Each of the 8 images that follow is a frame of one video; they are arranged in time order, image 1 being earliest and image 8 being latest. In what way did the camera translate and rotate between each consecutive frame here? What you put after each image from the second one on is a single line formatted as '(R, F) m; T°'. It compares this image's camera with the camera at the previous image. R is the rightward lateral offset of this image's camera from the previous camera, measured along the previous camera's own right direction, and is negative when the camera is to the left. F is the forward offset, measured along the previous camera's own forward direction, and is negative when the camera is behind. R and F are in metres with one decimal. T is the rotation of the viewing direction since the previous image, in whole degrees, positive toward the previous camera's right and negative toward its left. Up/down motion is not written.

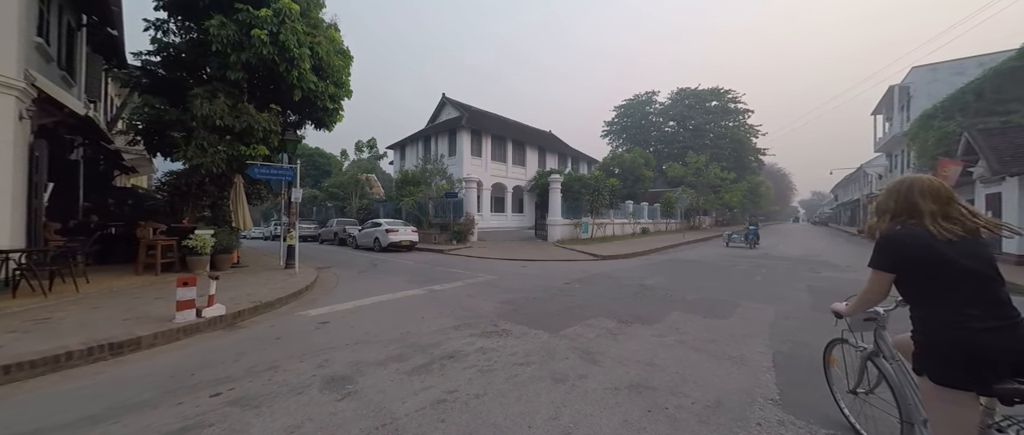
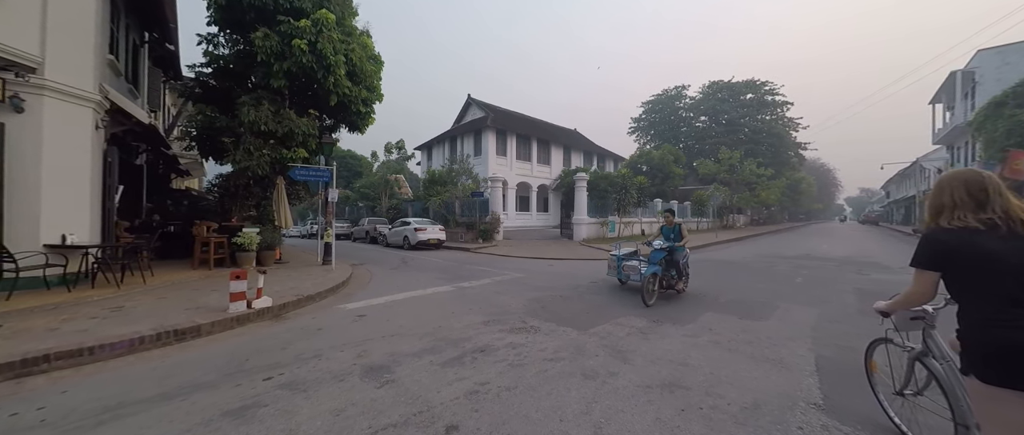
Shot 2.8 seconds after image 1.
(-0.1, -0.1) m; -4°
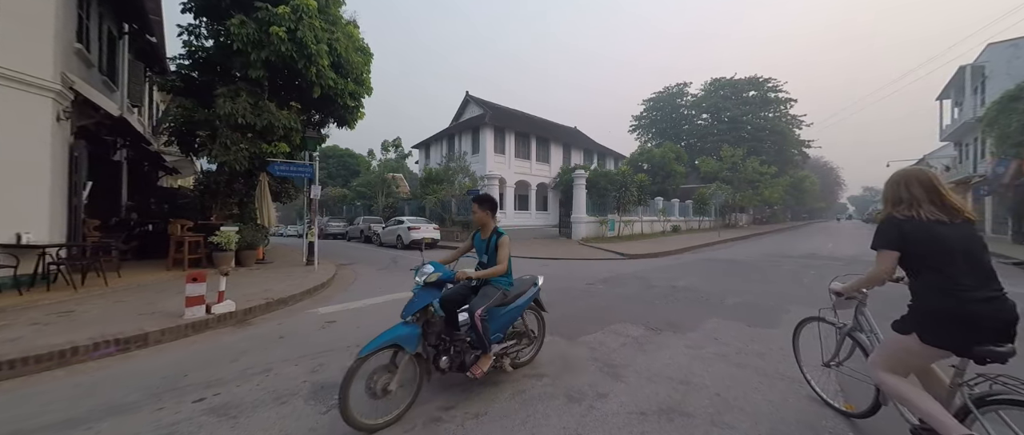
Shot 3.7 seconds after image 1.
(+0.3, +0.5) m; 0°
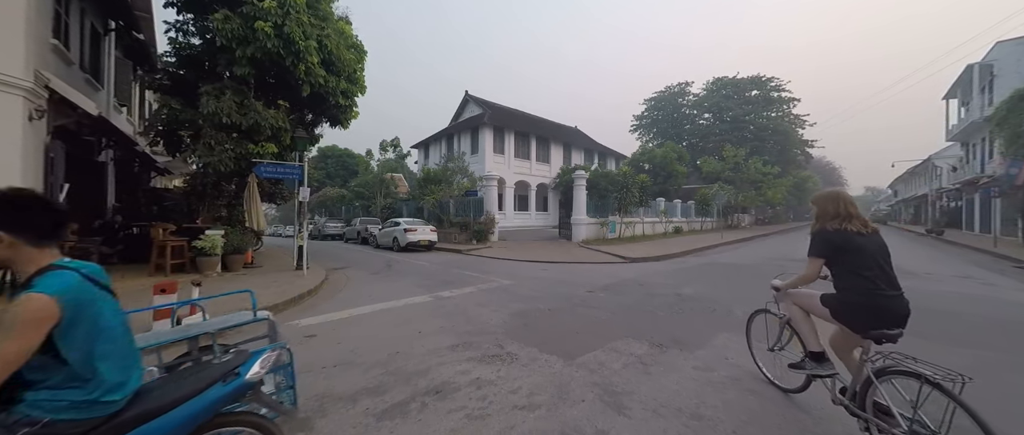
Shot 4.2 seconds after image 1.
(+0.1, +0.4) m; 0°
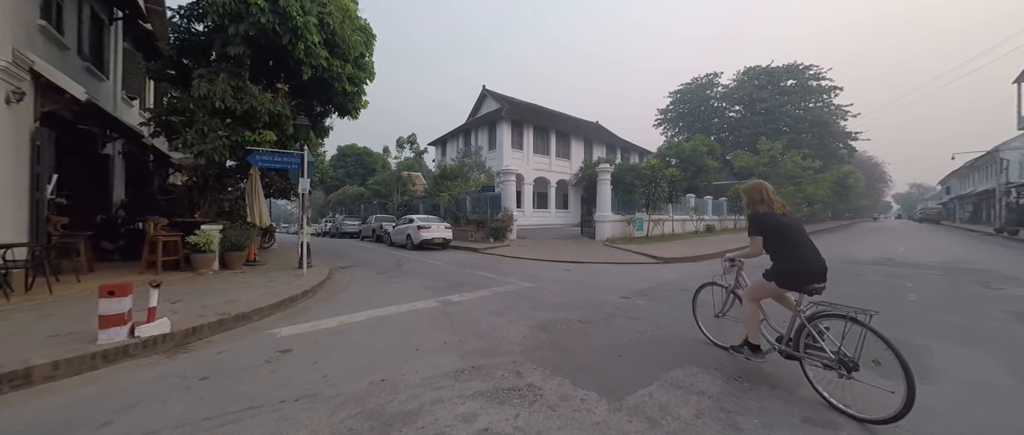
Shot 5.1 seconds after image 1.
(0.0, +1.1) m; -3°
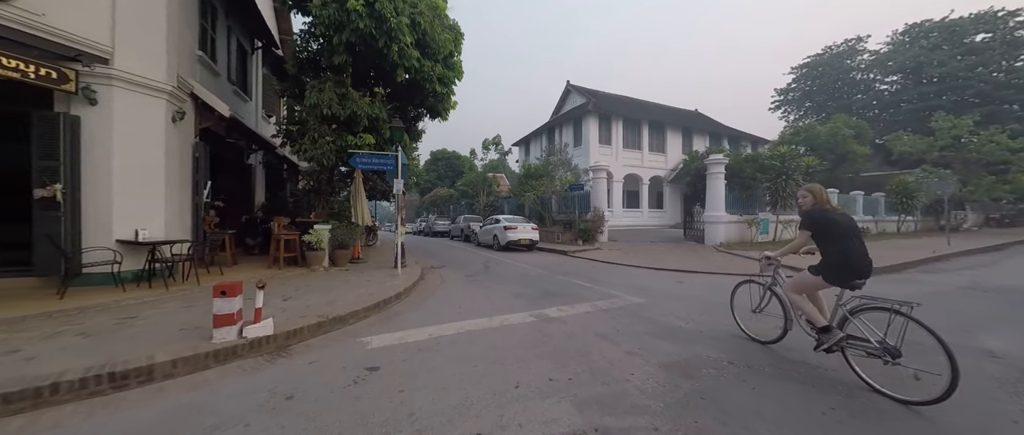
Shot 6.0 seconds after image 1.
(-0.4, +0.9) m; -14°
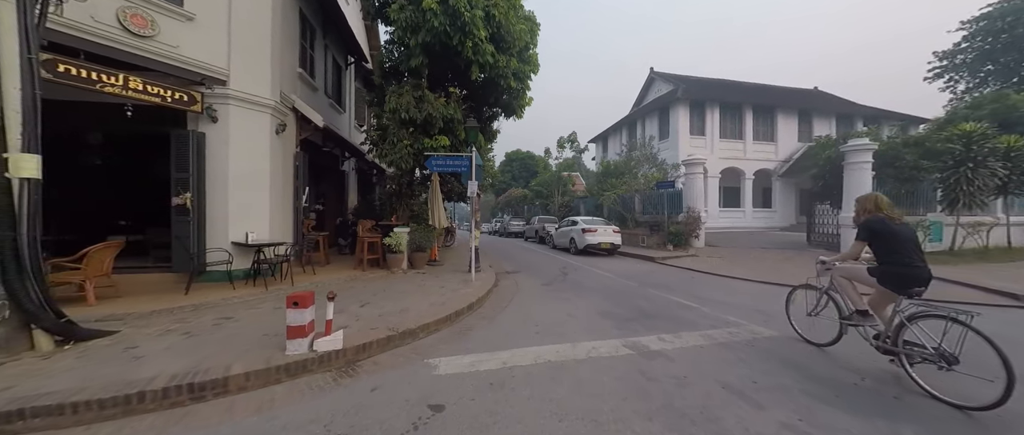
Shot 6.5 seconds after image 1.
(-0.2, +0.8) m; -13°
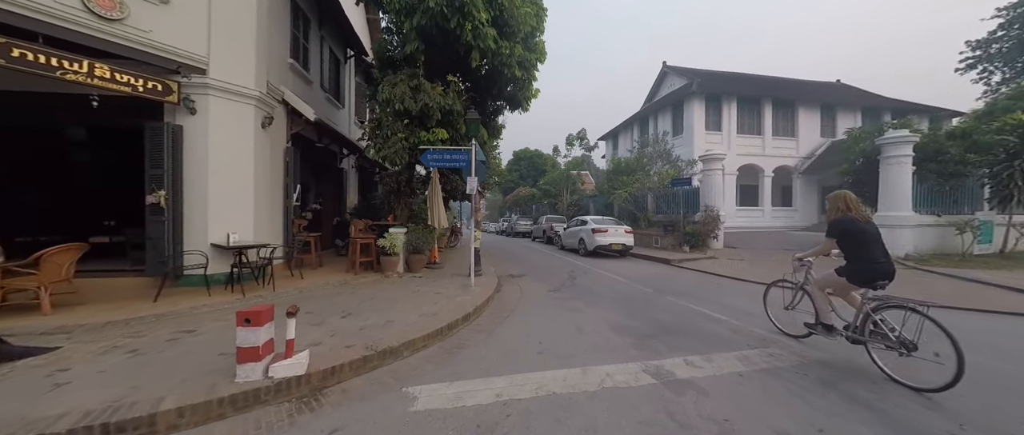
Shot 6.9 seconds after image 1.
(+0.1, +0.7) m; -2°
